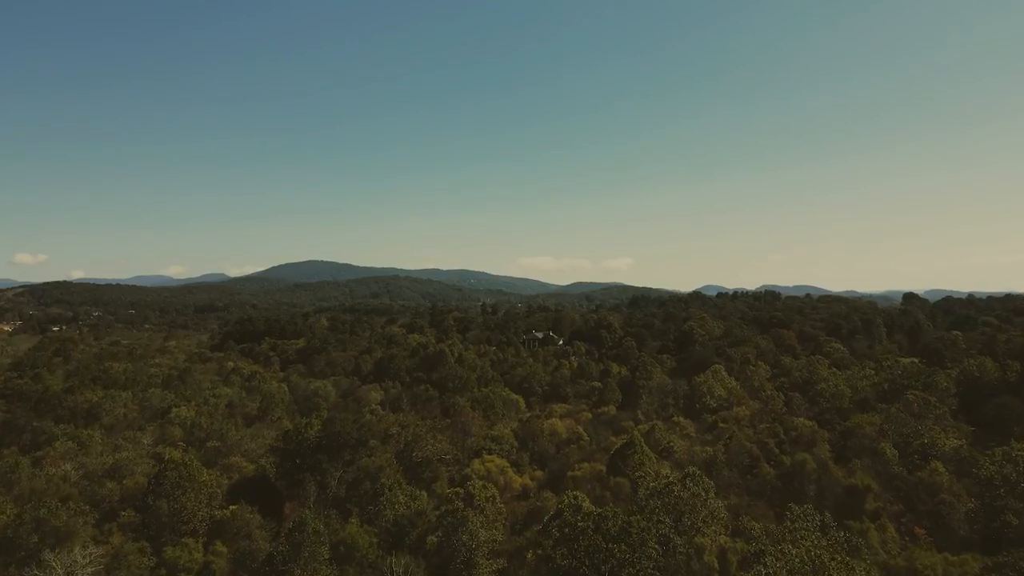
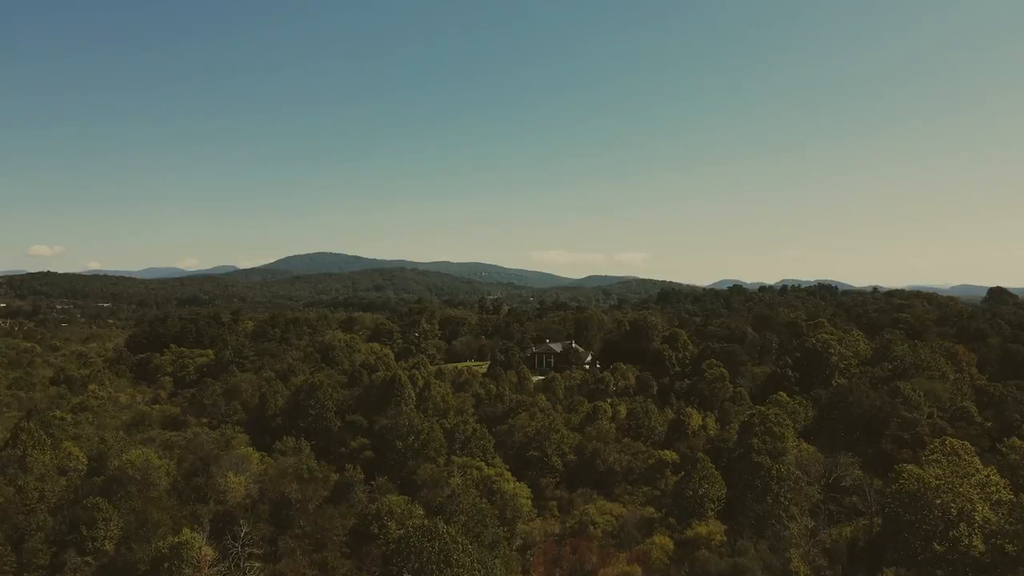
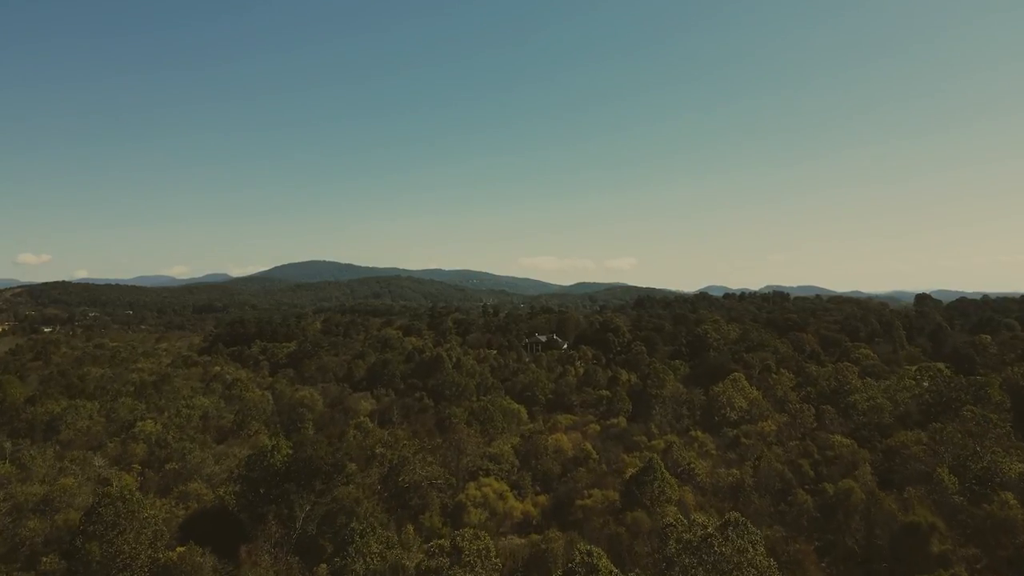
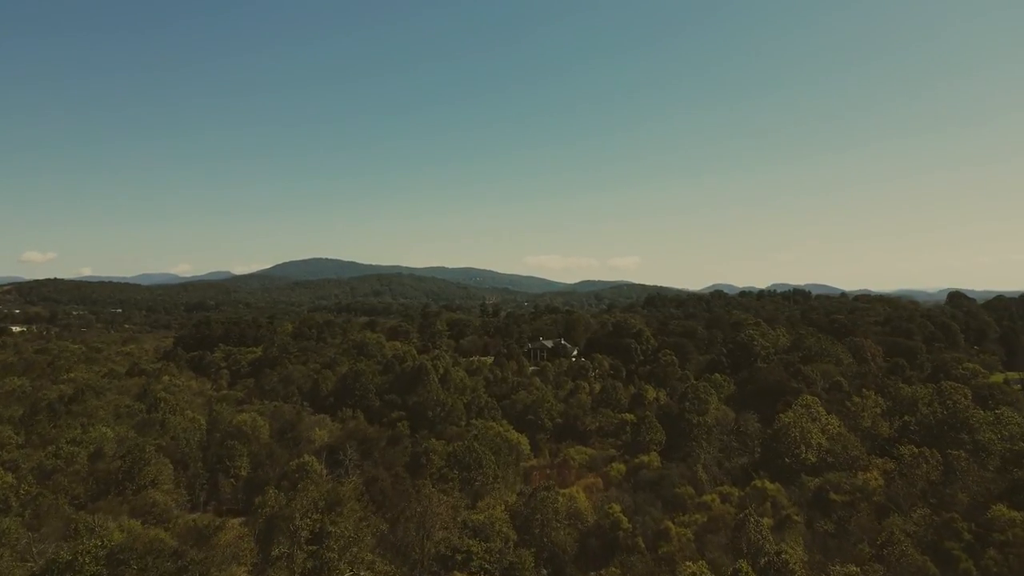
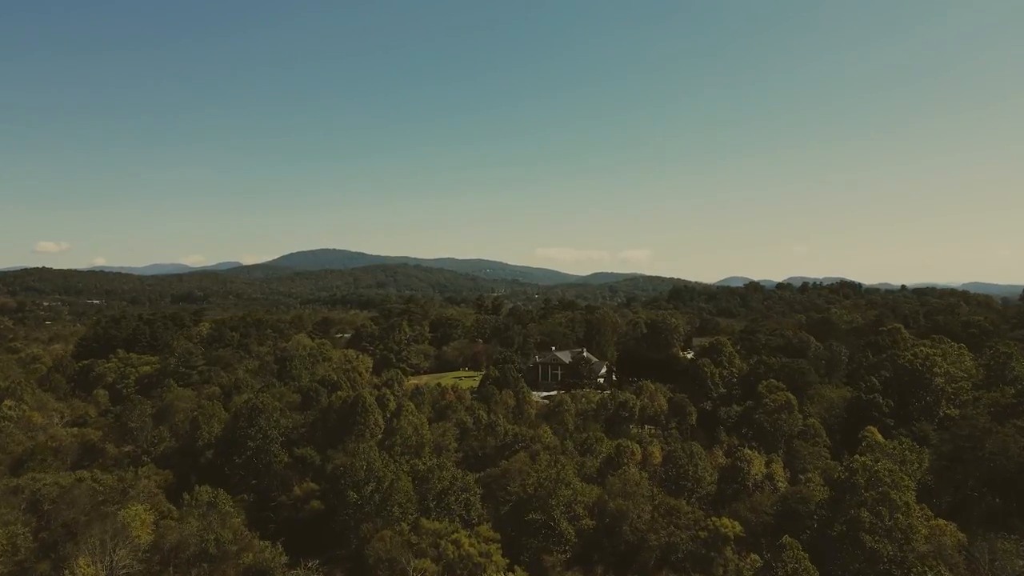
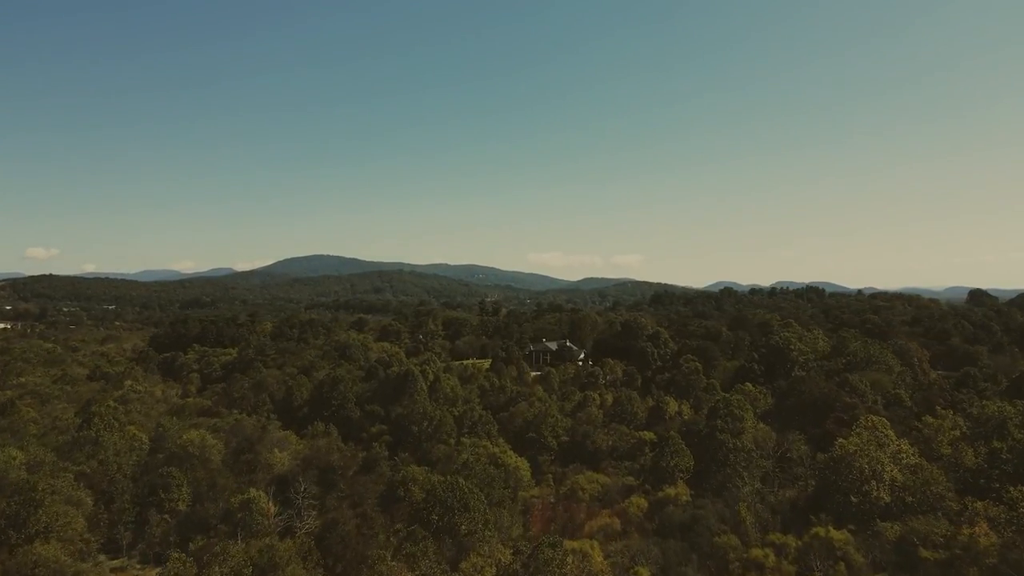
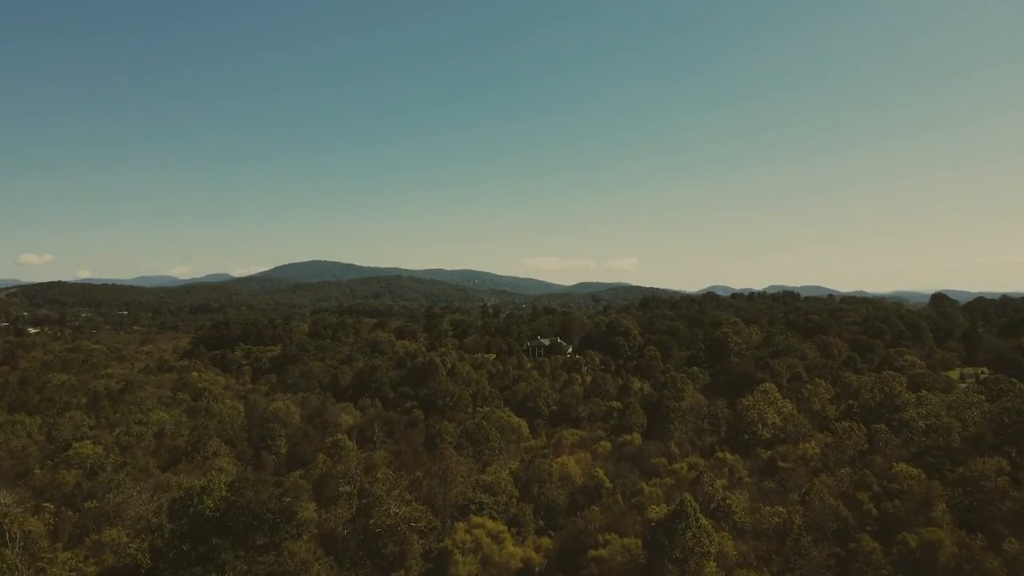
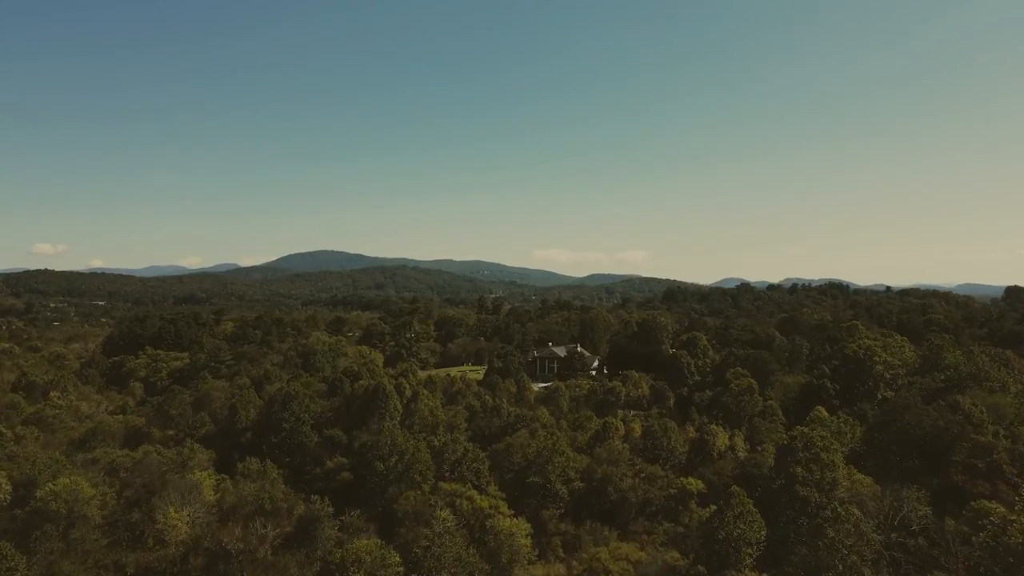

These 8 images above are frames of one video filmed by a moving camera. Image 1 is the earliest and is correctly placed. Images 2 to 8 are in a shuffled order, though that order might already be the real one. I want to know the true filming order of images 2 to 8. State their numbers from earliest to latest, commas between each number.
3, 7, 4, 6, 2, 8, 5
